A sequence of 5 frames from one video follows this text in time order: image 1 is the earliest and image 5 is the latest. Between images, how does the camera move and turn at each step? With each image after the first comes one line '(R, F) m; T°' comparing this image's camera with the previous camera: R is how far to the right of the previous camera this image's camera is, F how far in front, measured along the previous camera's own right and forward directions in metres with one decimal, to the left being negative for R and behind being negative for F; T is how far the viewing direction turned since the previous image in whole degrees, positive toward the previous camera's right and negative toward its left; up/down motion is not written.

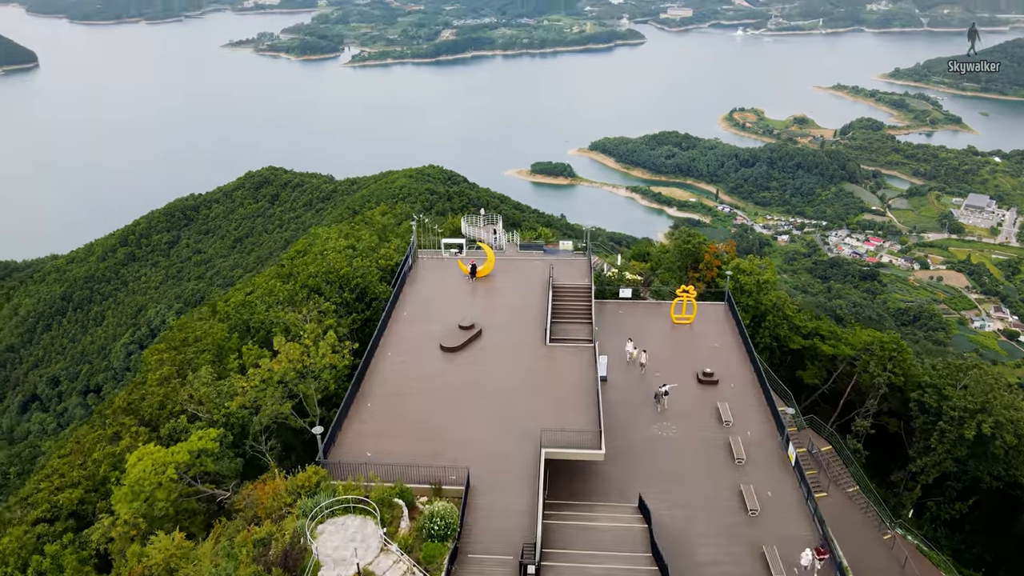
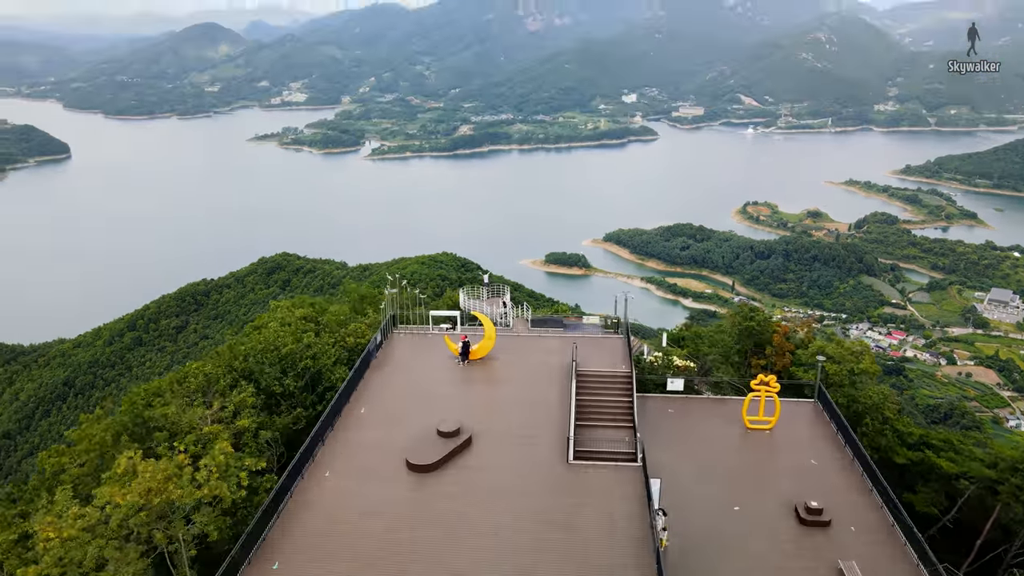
(+0.1, +2.1) m; -1°
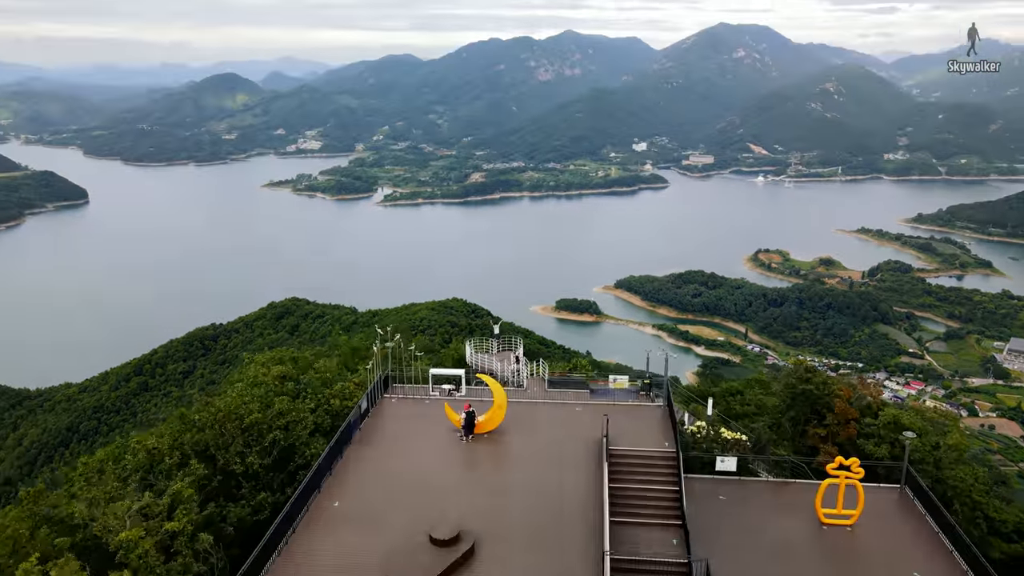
(0.0, +0.8) m; -1°
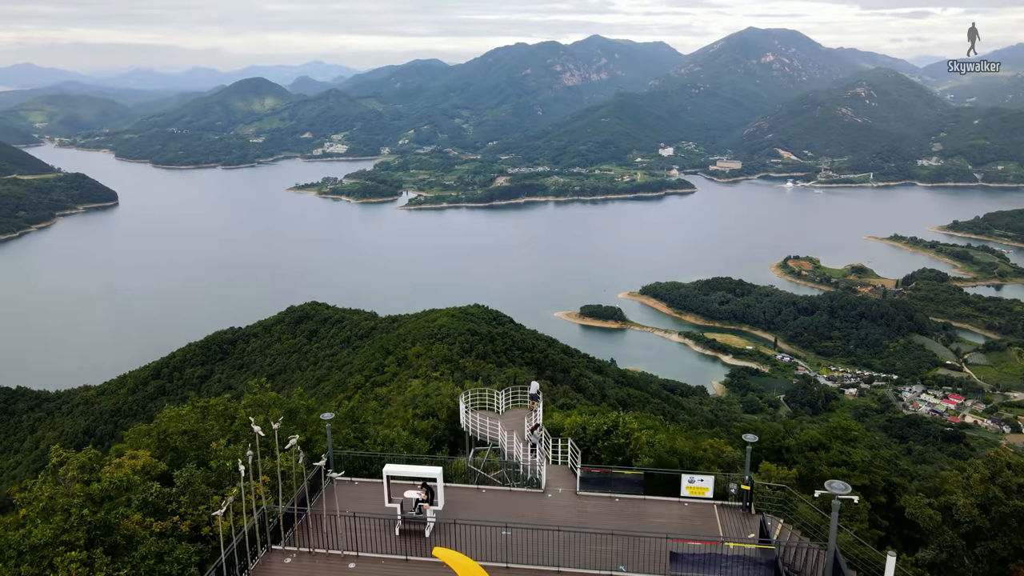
(0.0, +1.4) m; -2°
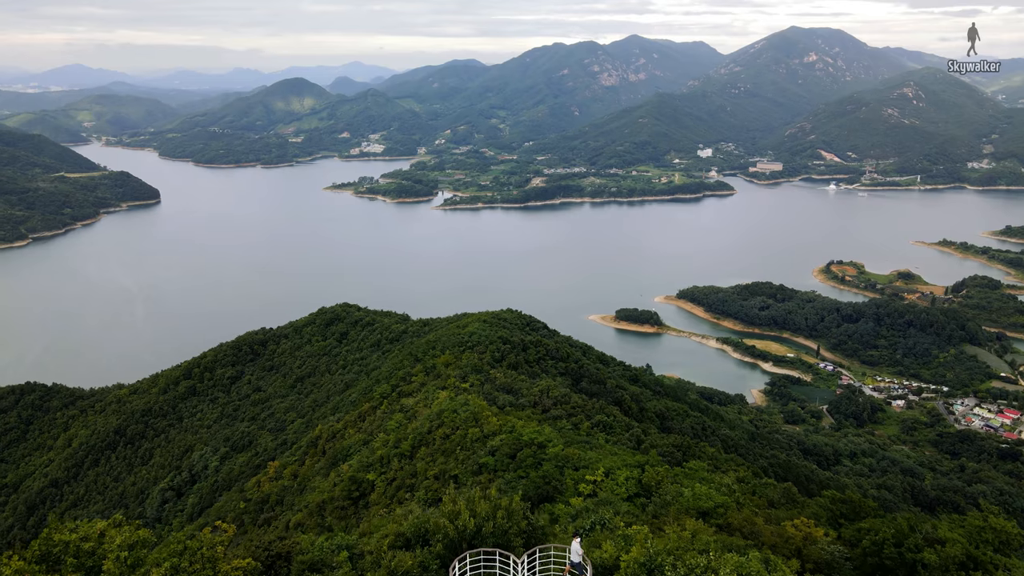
(-0.1, +1.4) m; -3°
